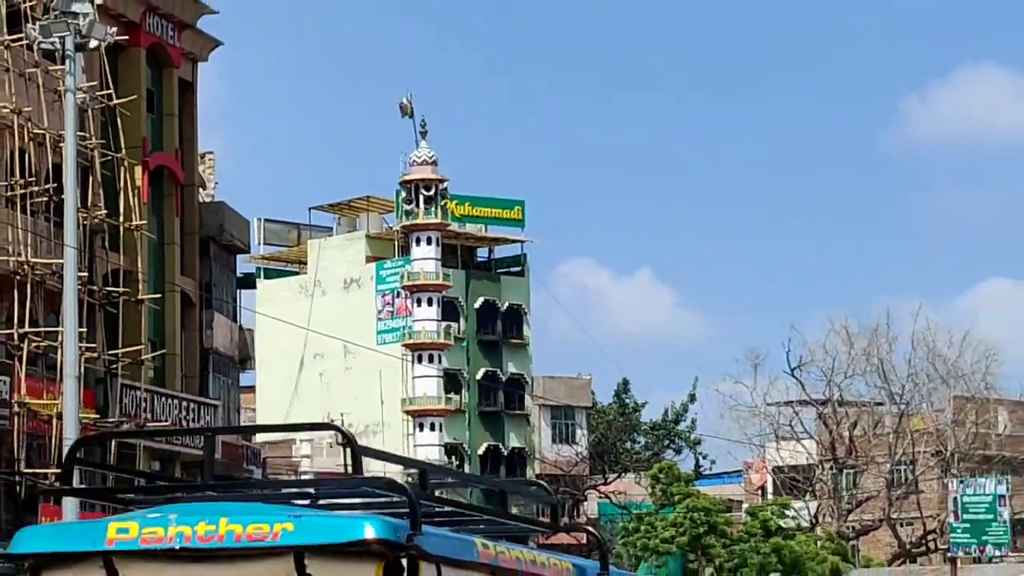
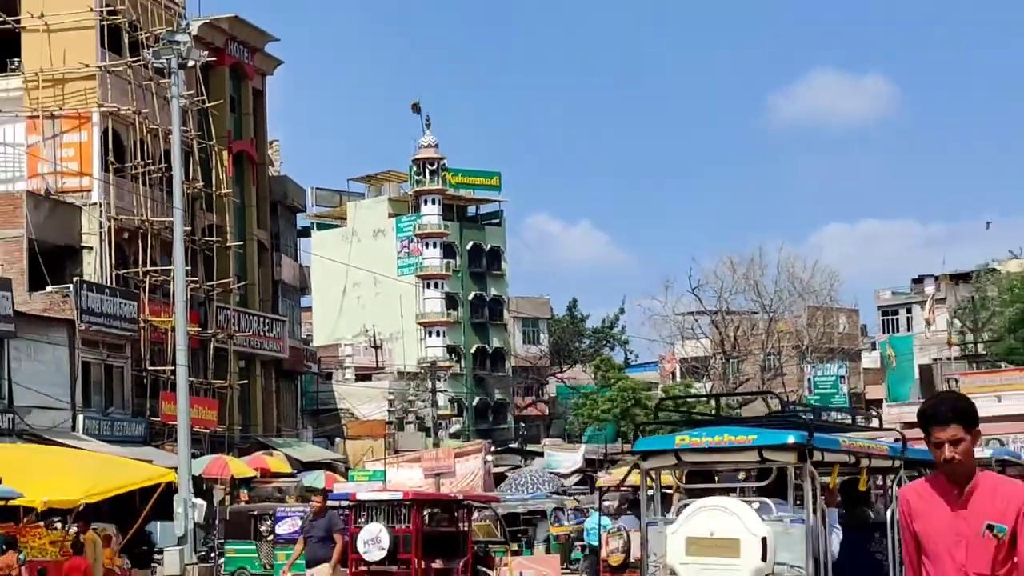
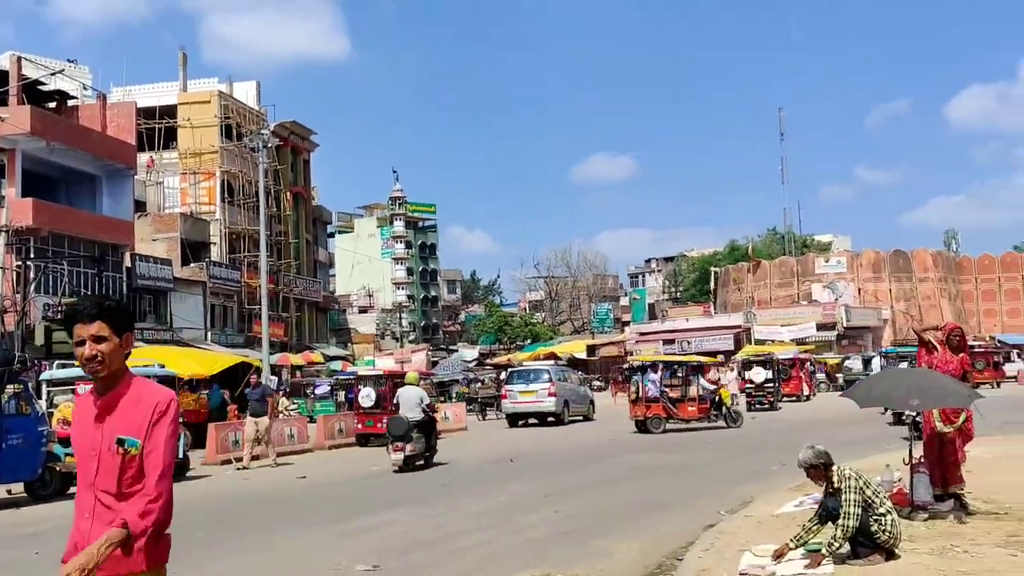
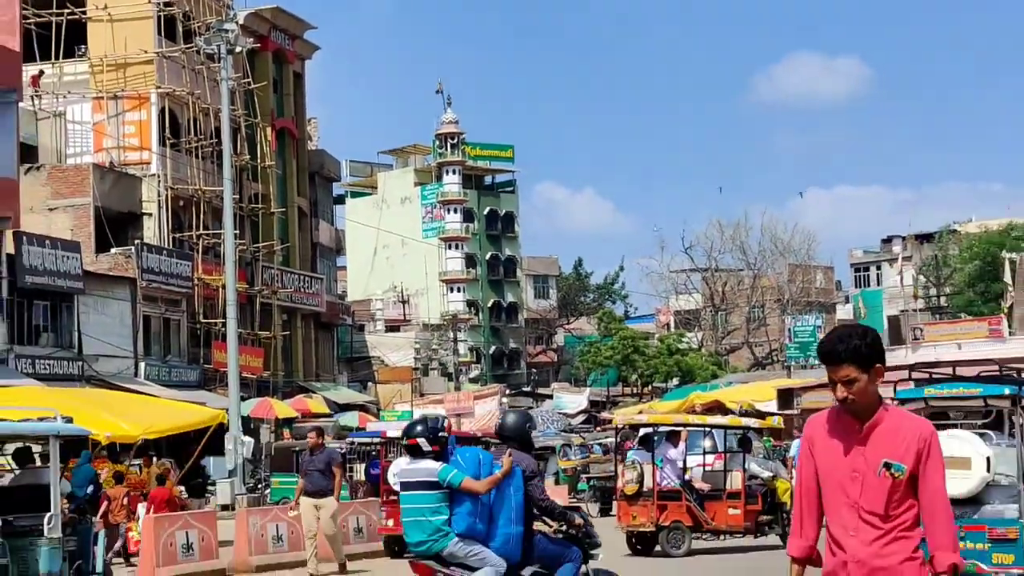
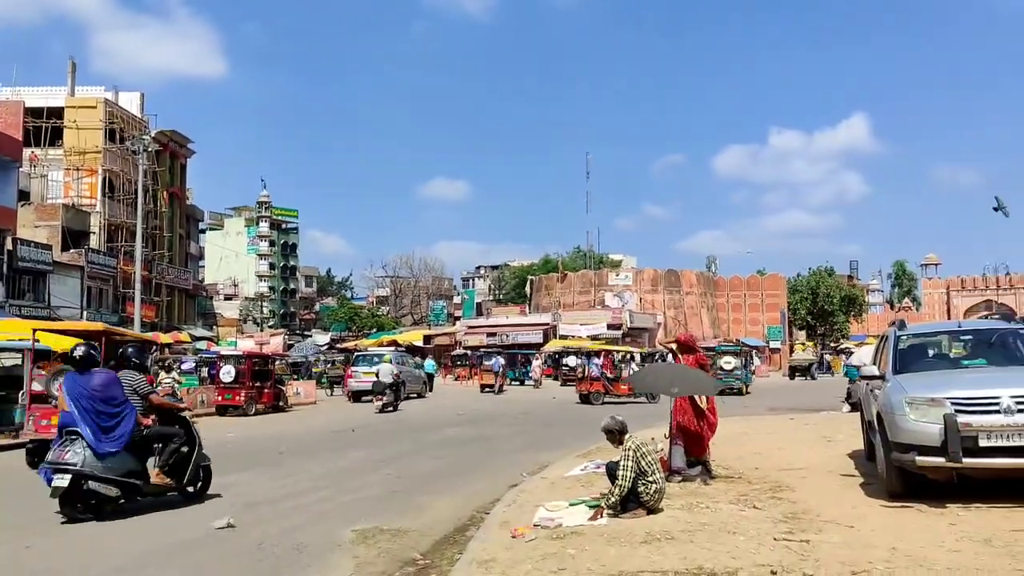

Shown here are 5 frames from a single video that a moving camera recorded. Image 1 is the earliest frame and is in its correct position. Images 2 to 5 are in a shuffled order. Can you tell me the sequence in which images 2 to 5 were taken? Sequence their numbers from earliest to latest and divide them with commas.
2, 4, 3, 5
